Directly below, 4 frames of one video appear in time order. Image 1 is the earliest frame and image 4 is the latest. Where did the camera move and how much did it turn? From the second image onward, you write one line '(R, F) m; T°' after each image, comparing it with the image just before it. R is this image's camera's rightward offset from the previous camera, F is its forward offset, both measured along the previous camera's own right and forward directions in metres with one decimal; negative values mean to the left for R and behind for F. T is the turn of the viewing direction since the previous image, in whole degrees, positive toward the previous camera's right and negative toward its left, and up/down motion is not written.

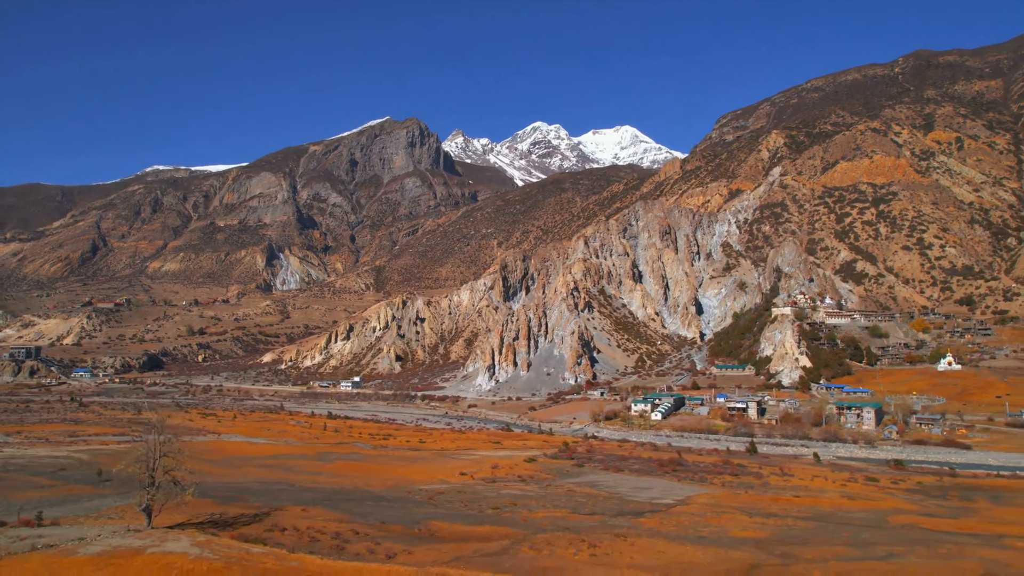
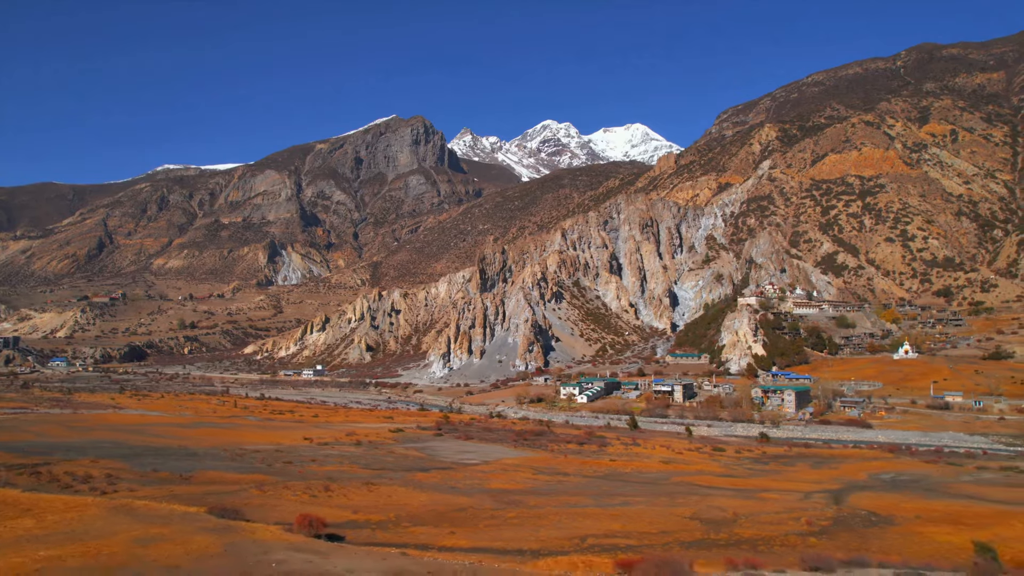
(+7.6, -0.2) m; -1°
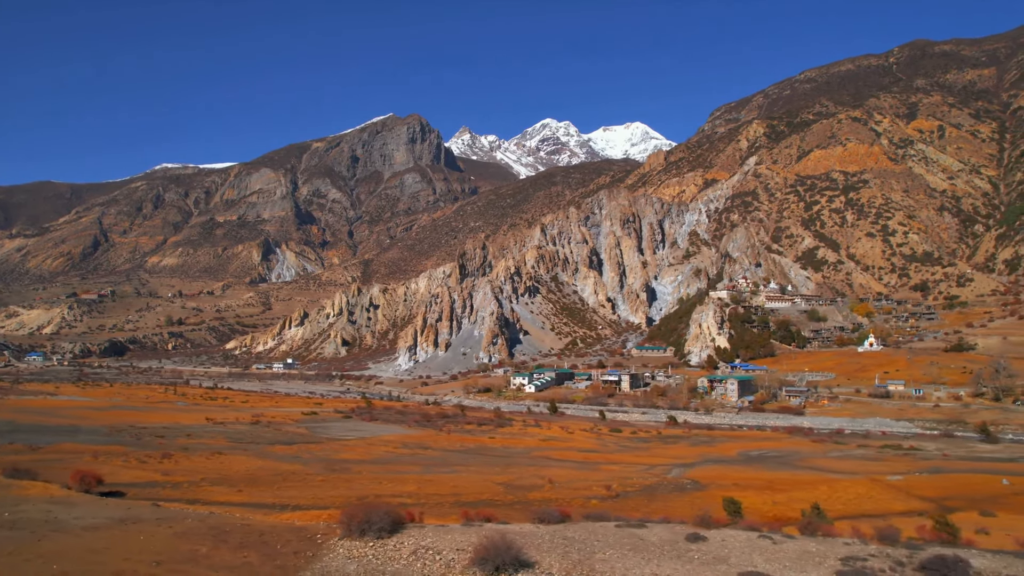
(+4.7, -0.2) m; 0°
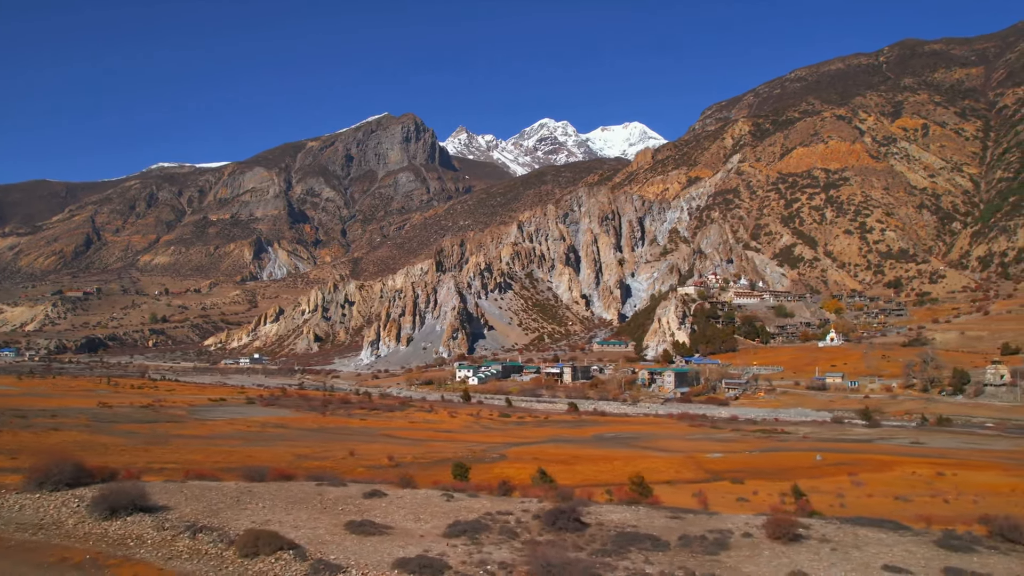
(+5.0, -0.1) m; 0°
